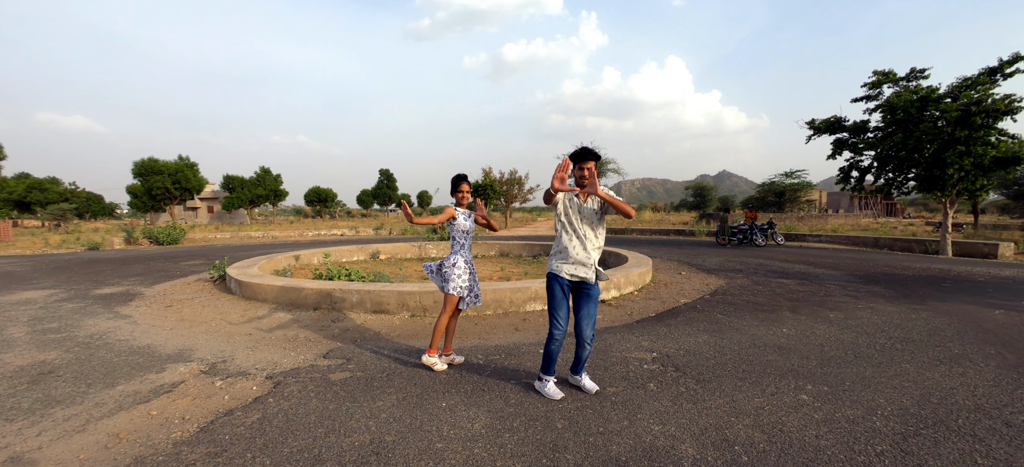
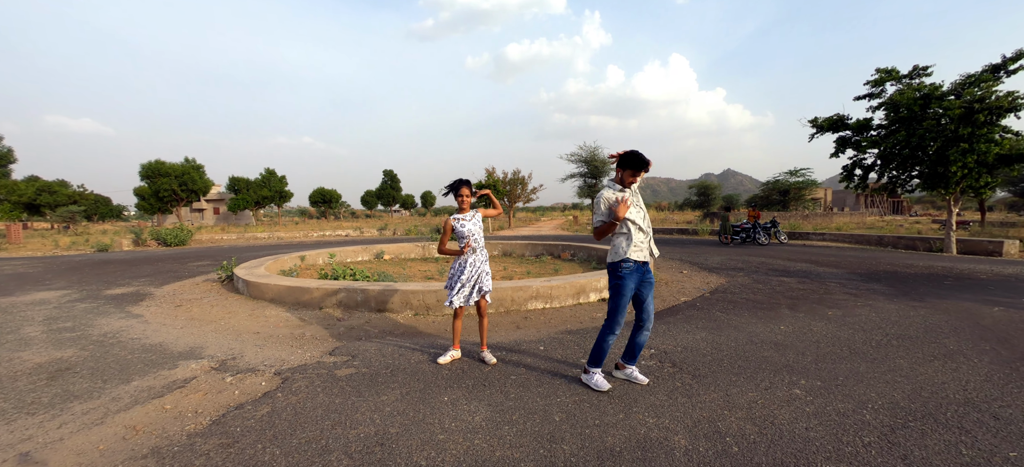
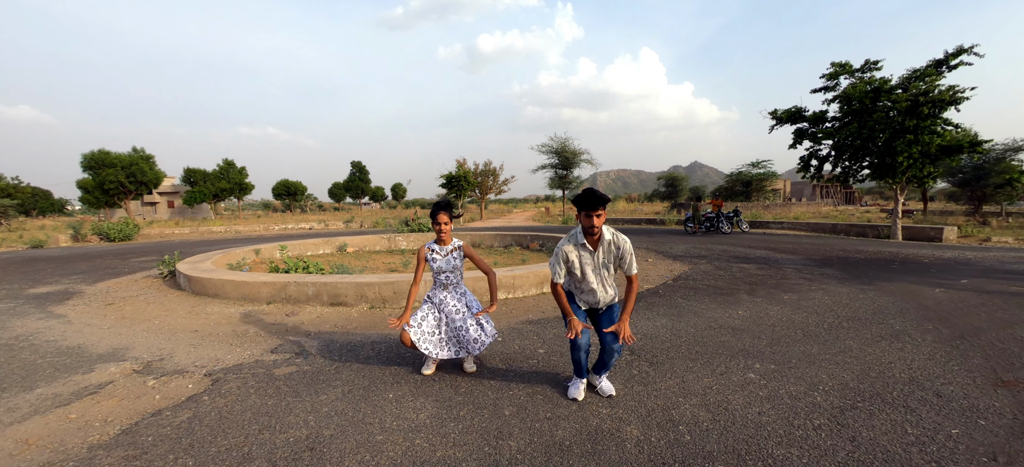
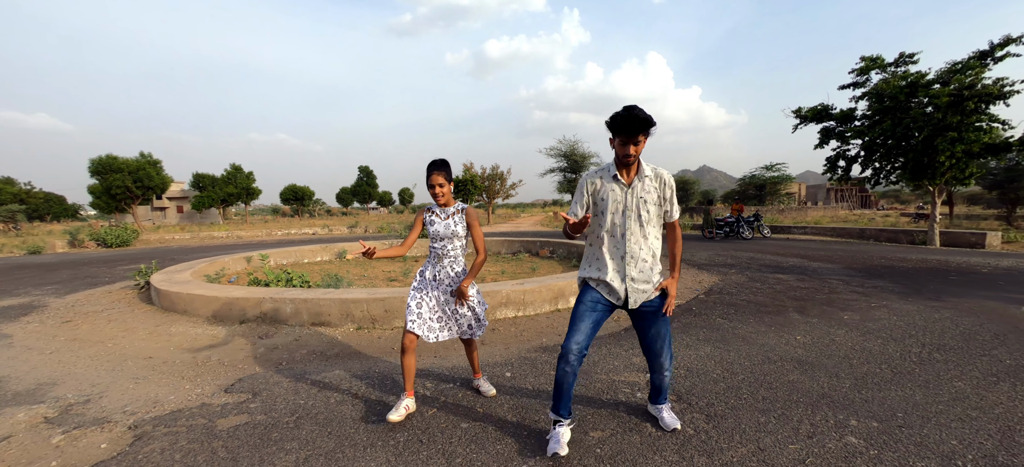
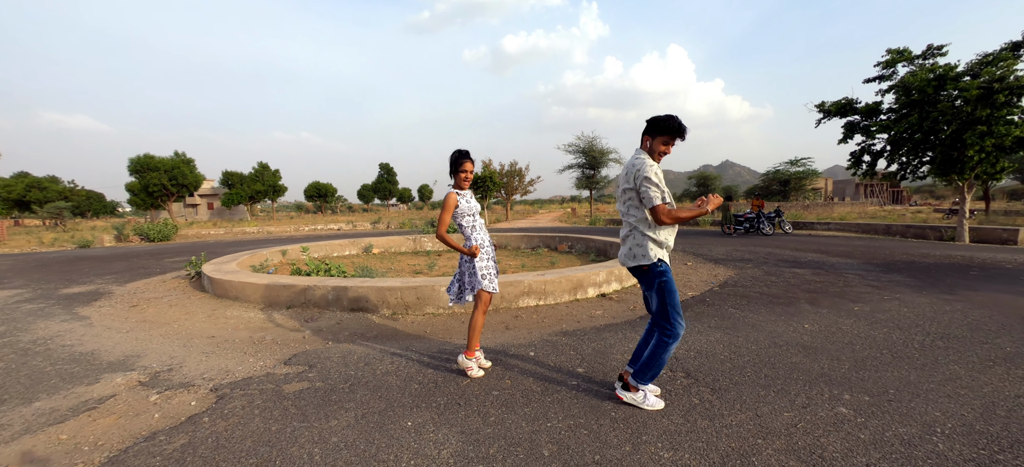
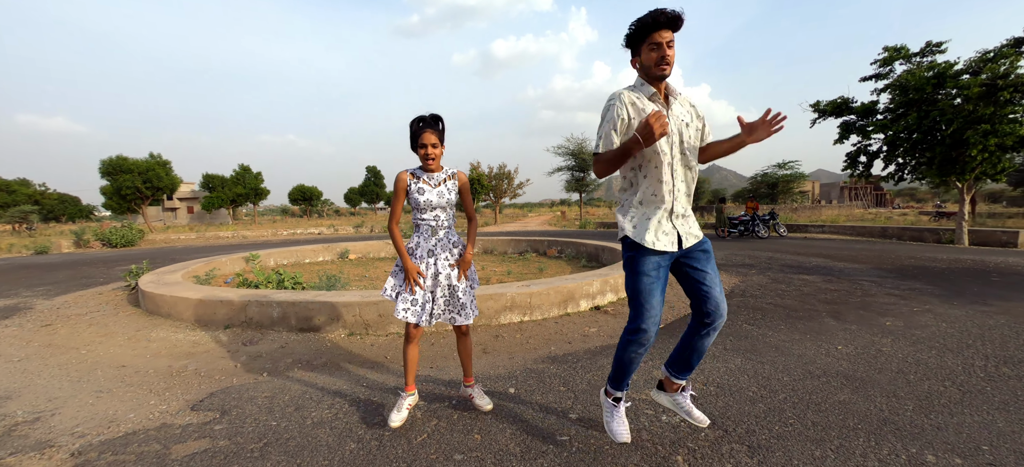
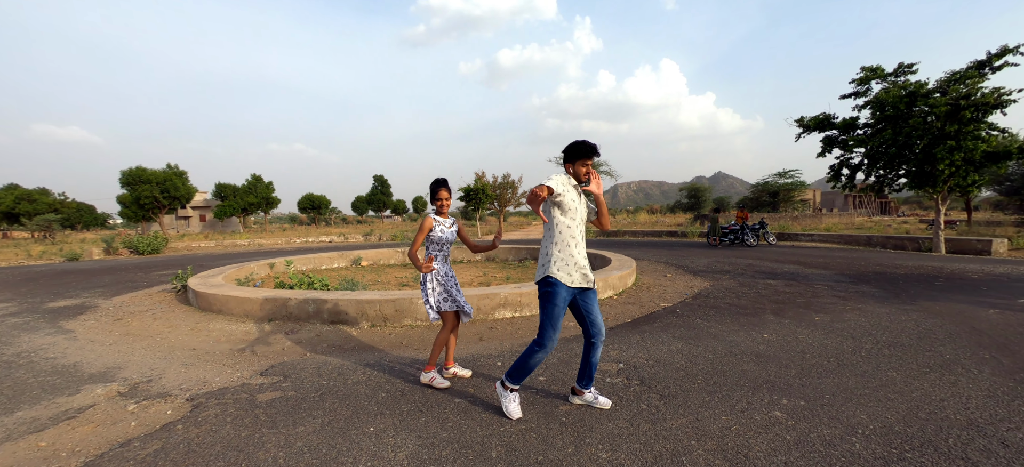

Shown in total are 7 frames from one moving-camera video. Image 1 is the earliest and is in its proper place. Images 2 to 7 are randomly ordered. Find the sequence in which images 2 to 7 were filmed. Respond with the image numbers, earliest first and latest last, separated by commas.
7, 2, 5, 6, 4, 3
